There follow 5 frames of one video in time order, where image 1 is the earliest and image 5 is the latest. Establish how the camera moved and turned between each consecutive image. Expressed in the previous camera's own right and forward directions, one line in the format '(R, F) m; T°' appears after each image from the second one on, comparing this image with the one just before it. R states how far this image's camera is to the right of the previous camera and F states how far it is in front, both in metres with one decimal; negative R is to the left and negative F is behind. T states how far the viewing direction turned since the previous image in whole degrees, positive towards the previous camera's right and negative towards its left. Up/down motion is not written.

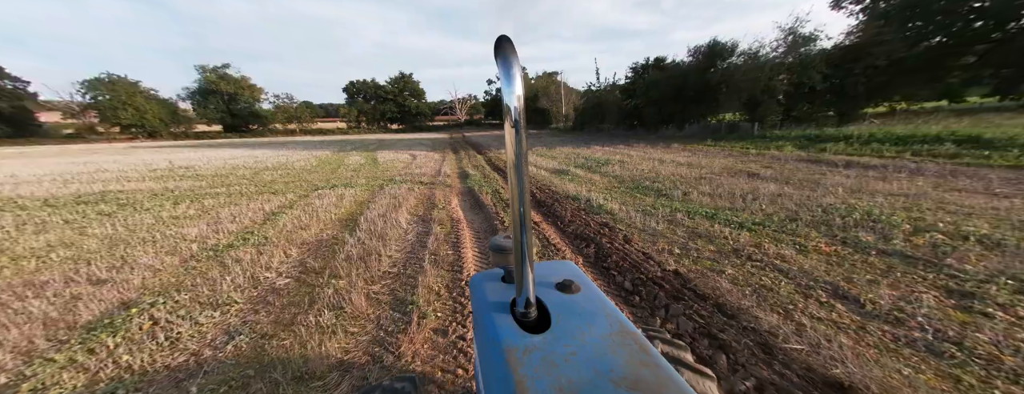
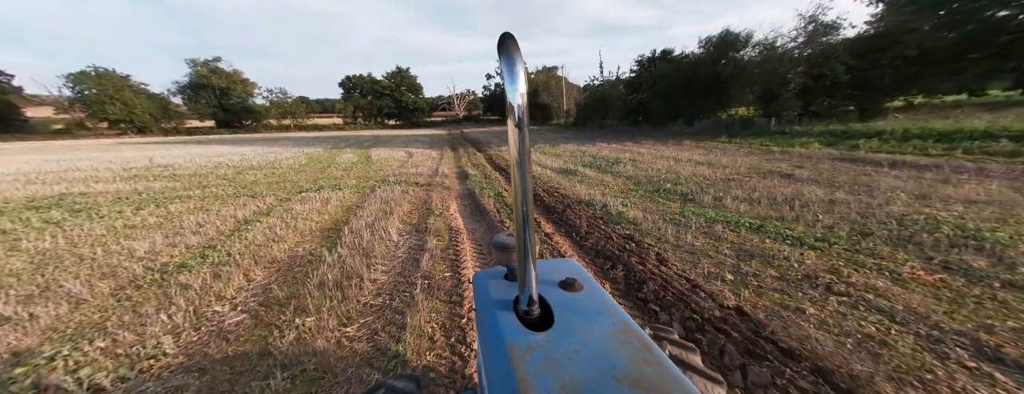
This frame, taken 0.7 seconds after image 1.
(-0.1, +0.7) m; 0°
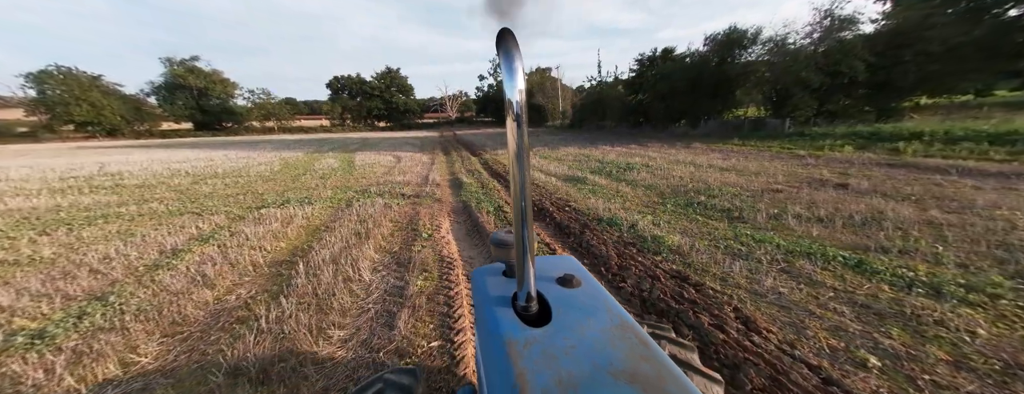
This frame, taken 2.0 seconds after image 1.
(-0.2, +1.0) m; +1°
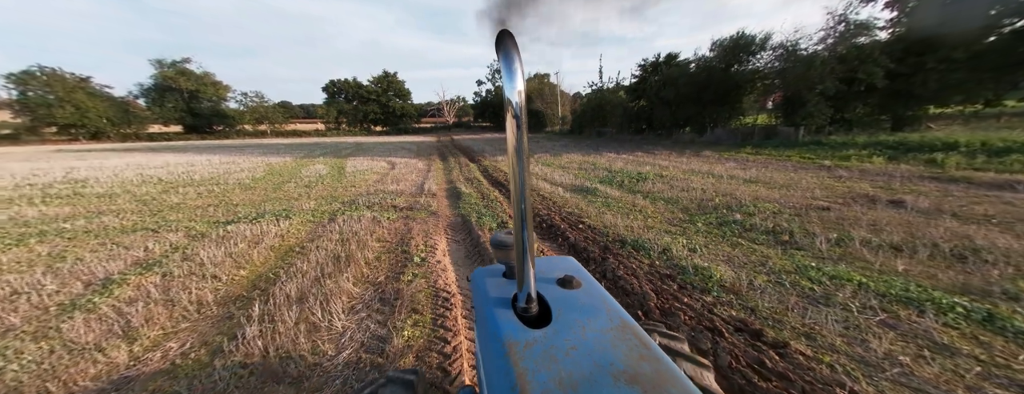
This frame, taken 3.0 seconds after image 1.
(-0.2, +0.7) m; +1°
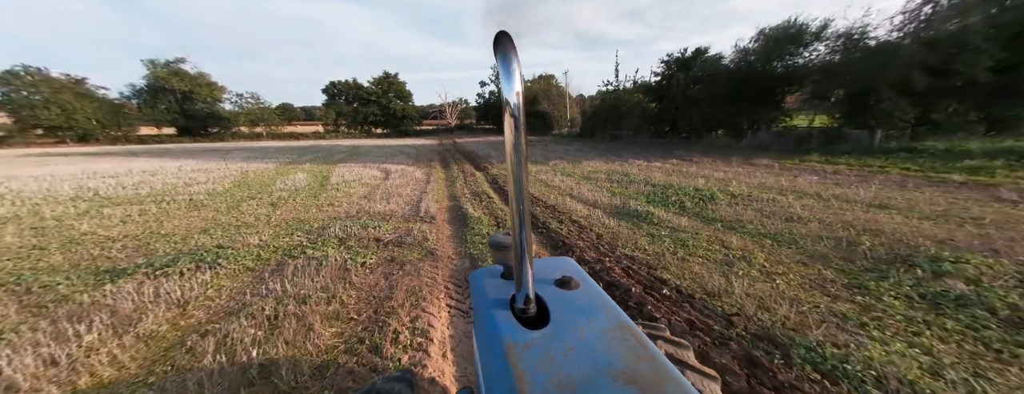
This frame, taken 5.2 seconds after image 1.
(-0.4, +1.8) m; 0°
